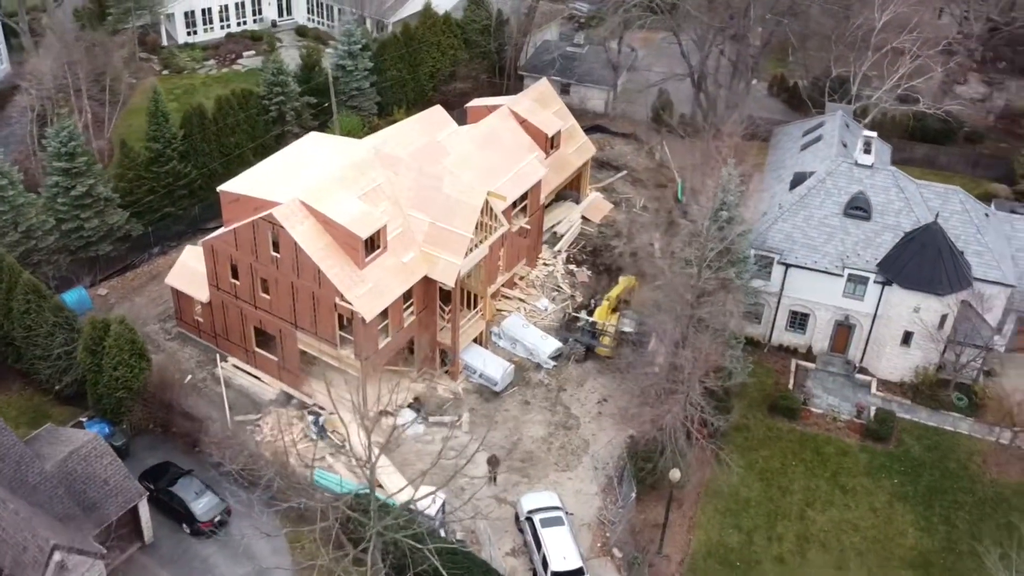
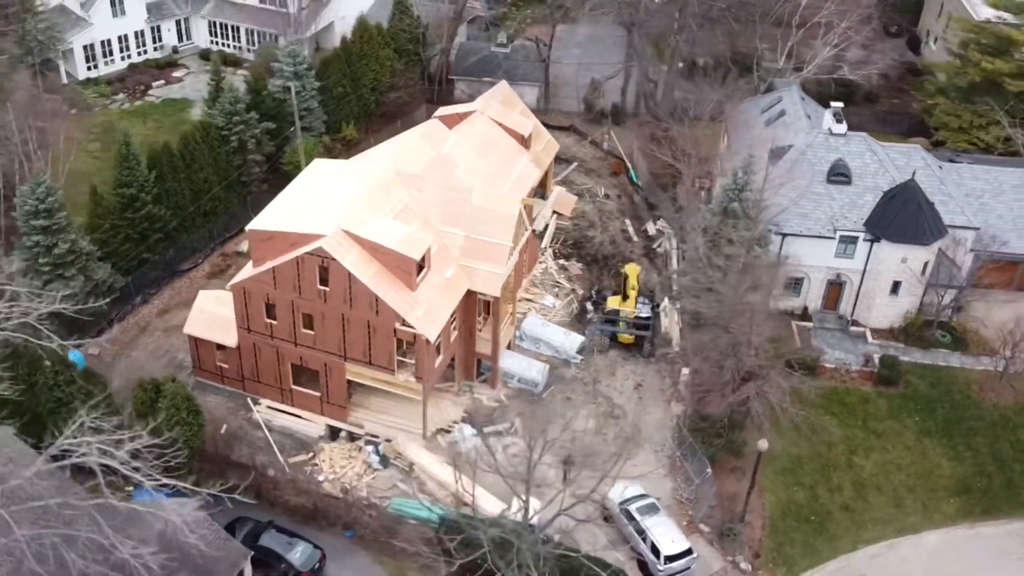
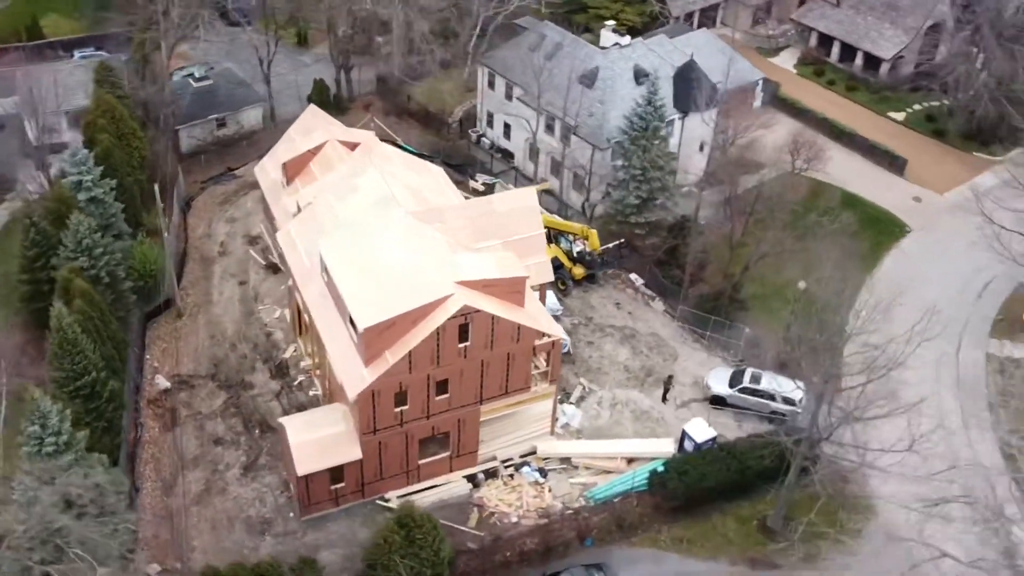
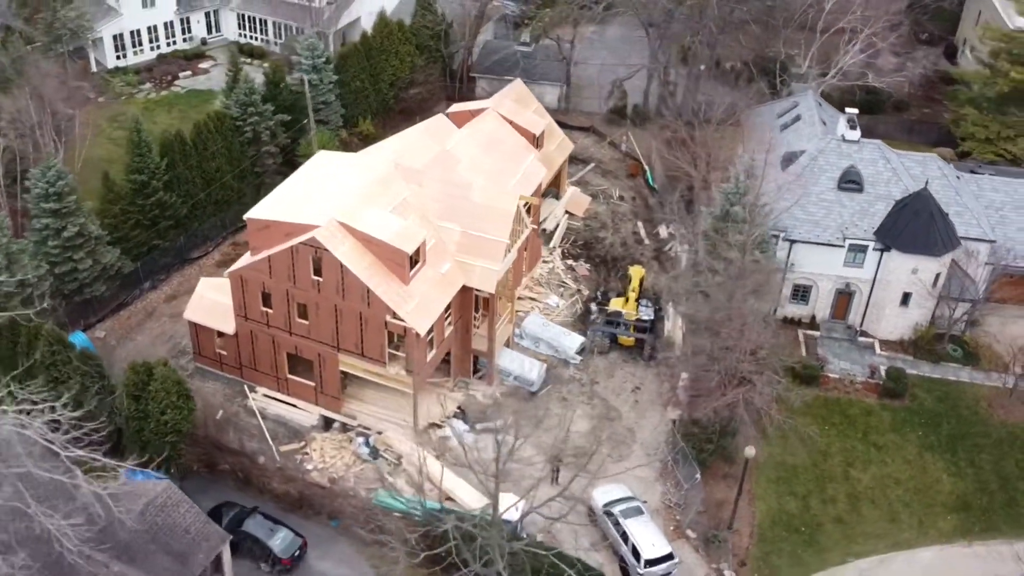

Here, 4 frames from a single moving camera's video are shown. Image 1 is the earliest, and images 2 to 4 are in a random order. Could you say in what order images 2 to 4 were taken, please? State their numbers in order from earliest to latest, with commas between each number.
4, 2, 3
